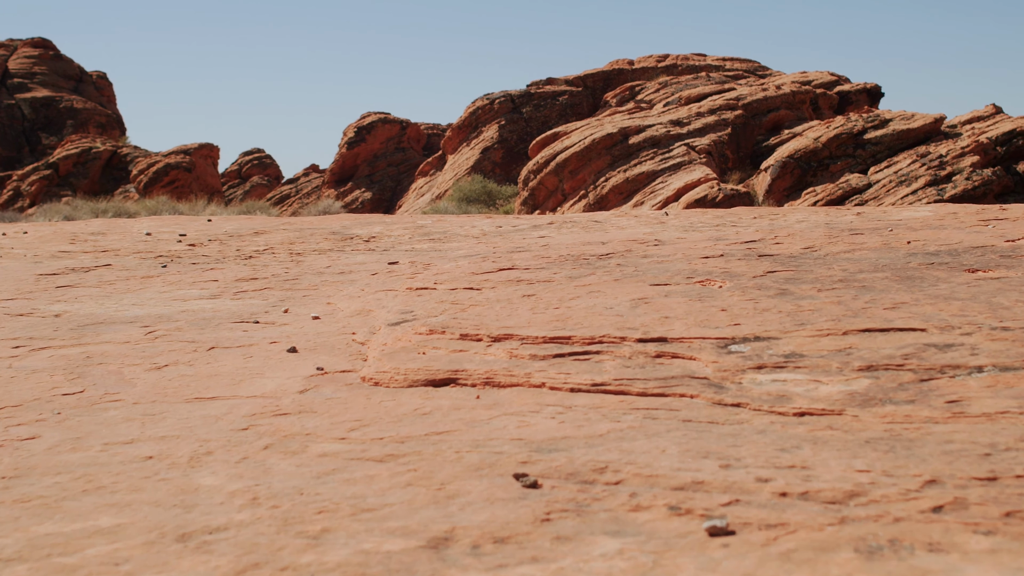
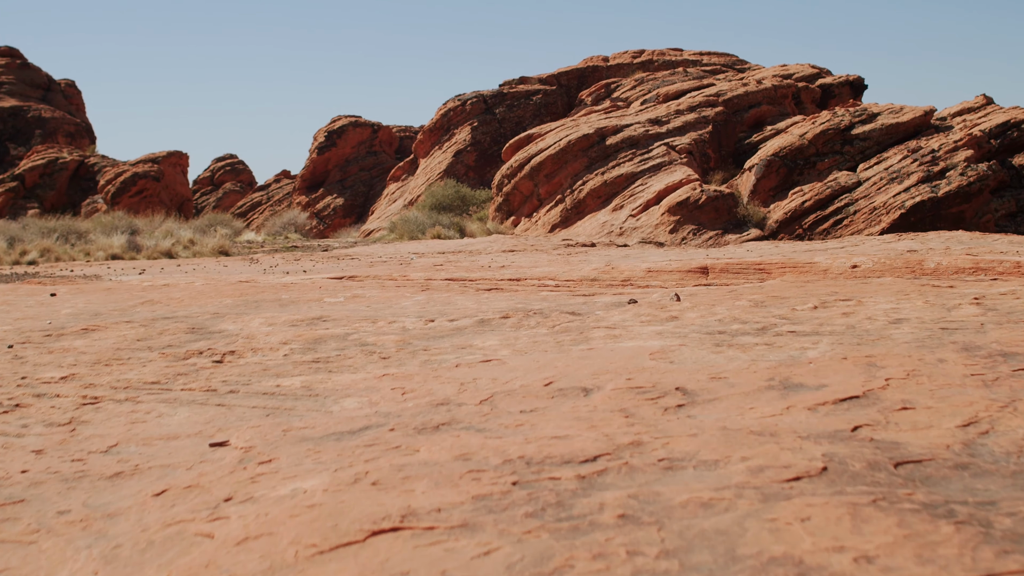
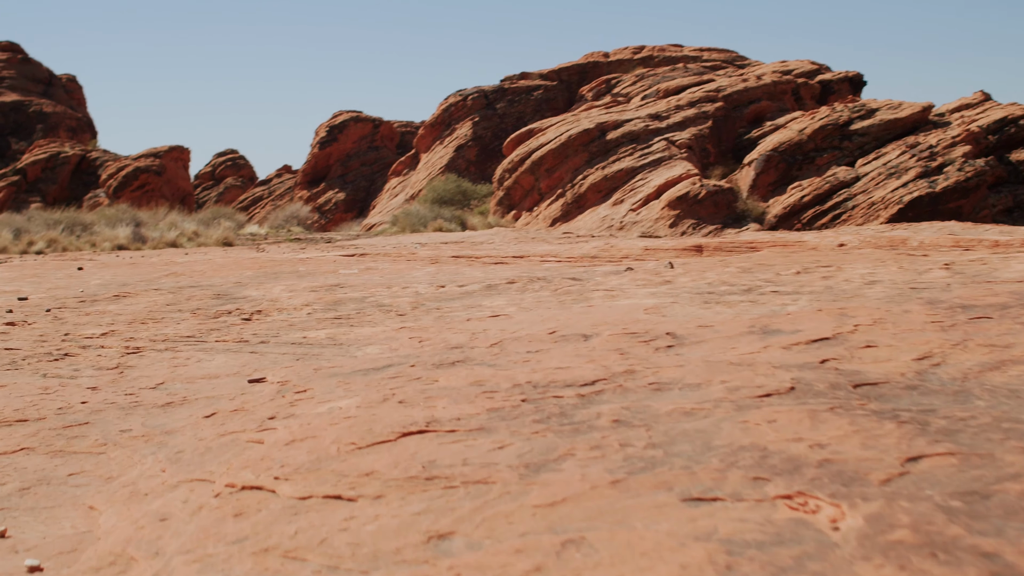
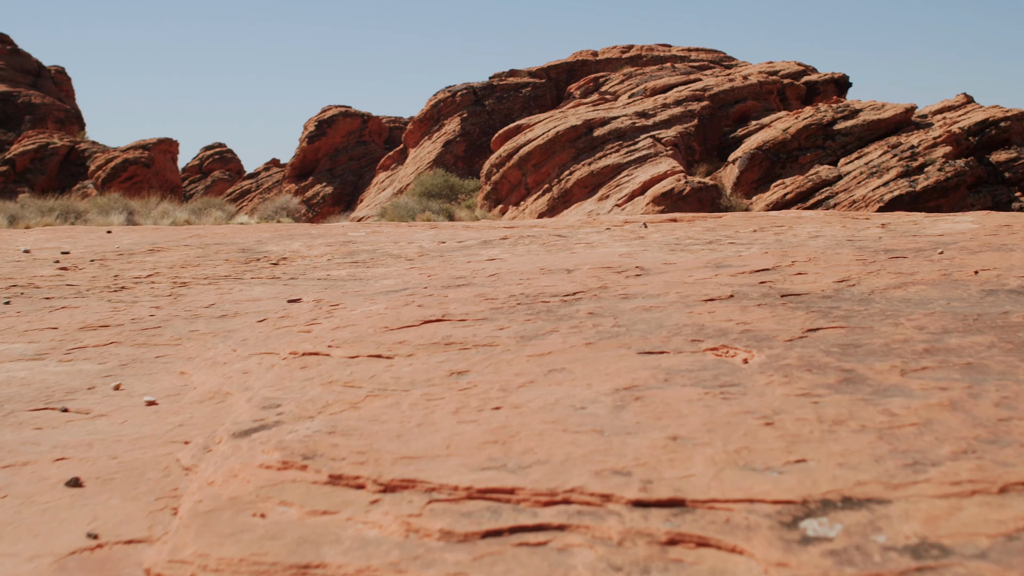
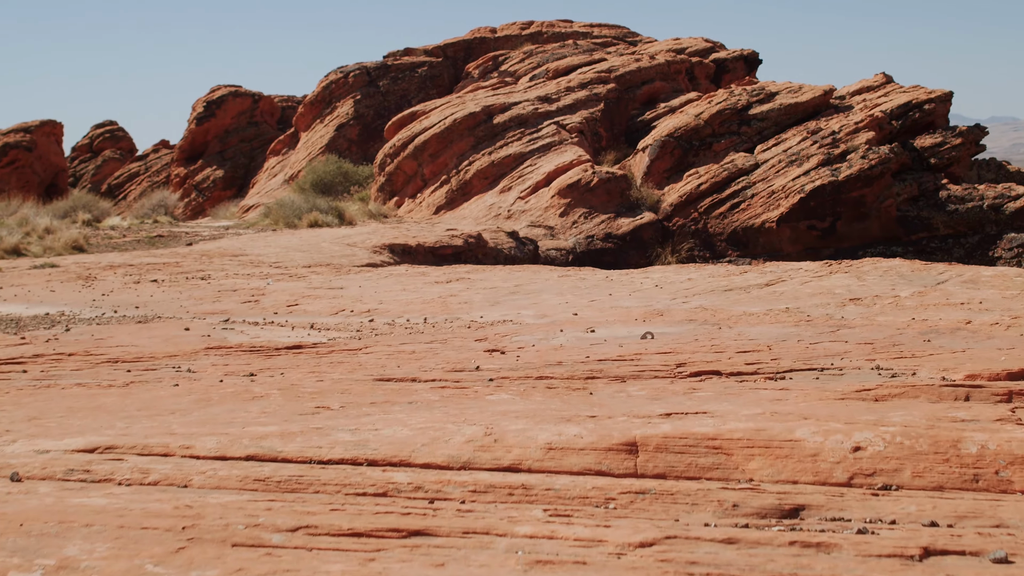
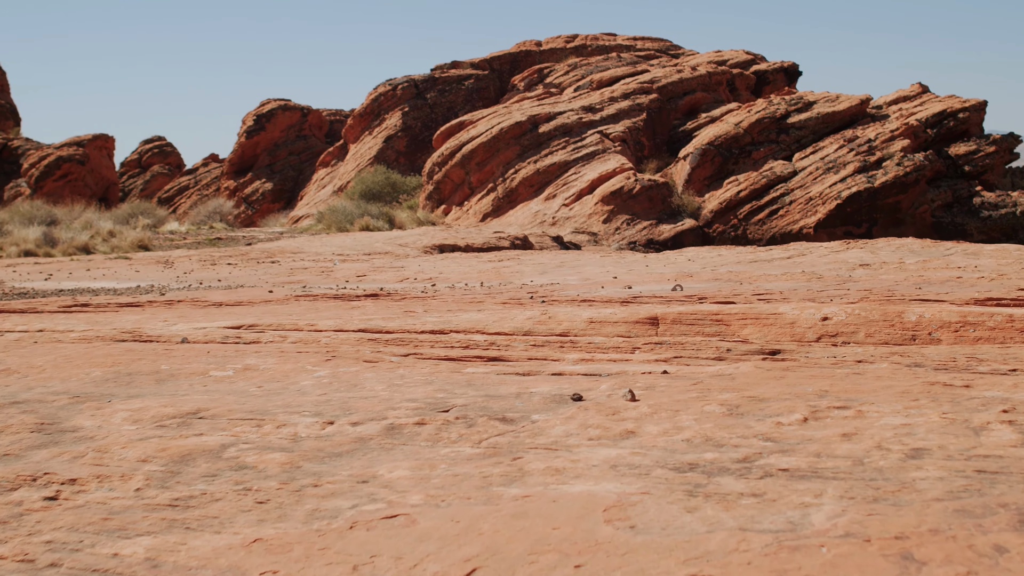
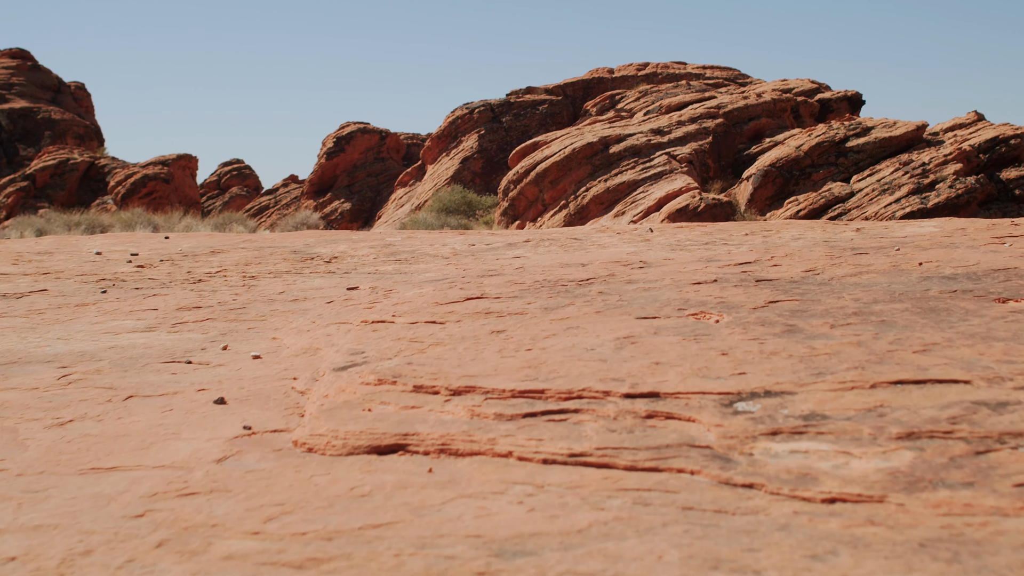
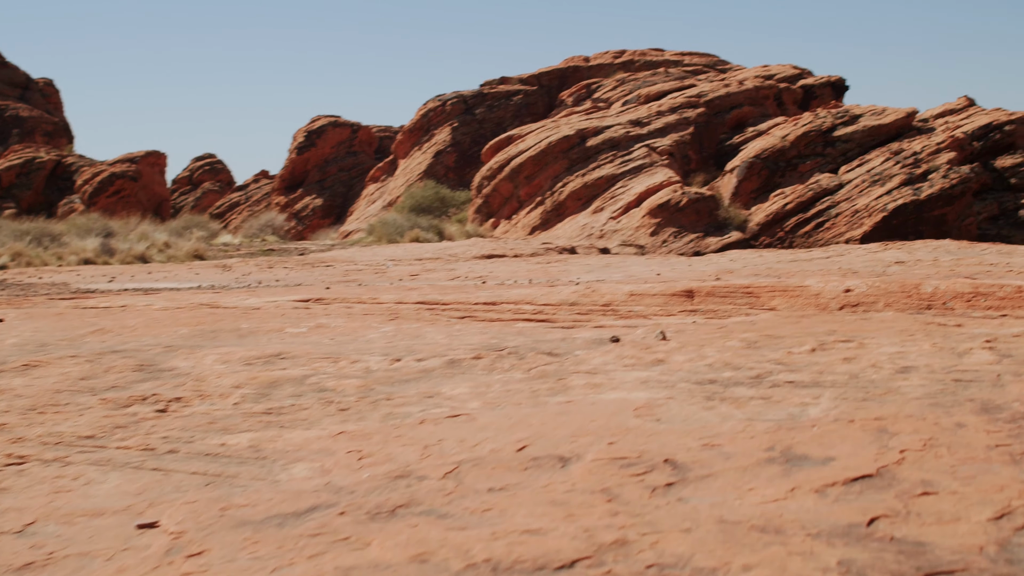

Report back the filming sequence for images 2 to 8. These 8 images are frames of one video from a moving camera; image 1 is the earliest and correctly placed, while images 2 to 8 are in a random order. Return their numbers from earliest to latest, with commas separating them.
7, 4, 3, 2, 8, 6, 5
